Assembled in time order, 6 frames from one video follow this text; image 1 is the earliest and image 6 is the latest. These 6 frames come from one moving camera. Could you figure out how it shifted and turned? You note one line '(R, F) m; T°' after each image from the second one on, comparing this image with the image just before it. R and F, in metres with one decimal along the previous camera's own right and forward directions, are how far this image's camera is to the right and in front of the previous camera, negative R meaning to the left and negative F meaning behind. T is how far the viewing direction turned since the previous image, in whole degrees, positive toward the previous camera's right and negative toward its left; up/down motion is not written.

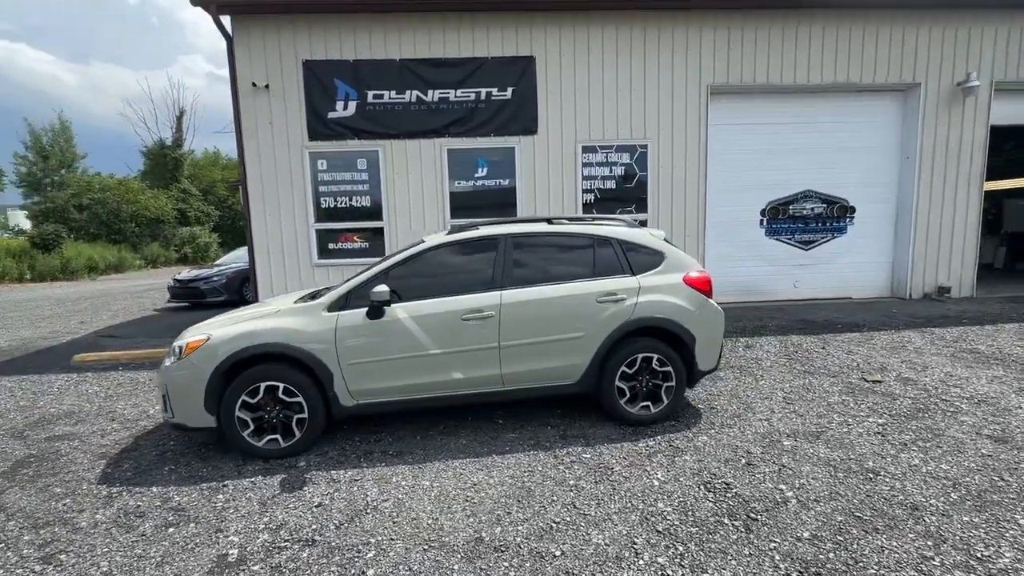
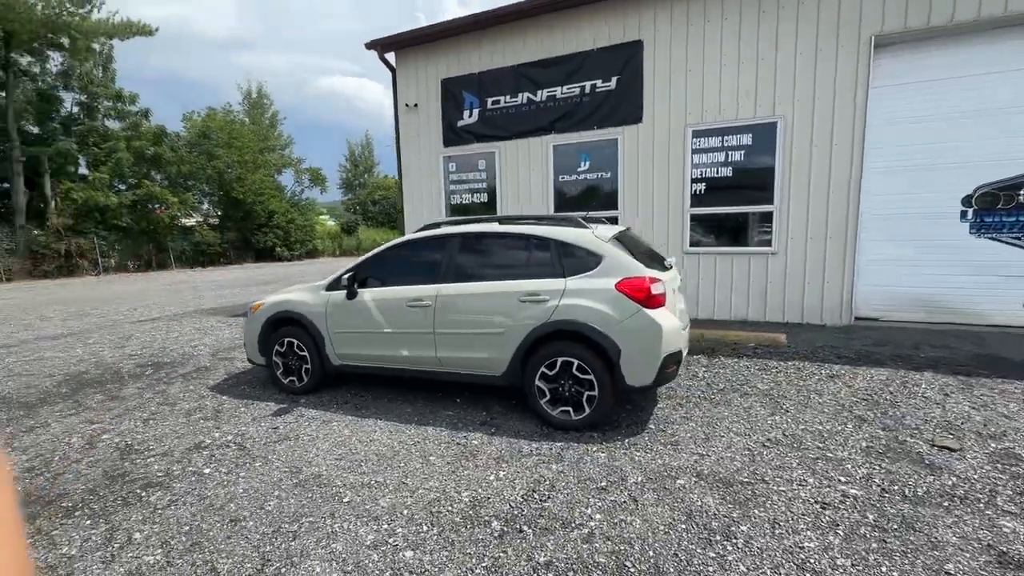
(+2.1, +0.3) m; -28°
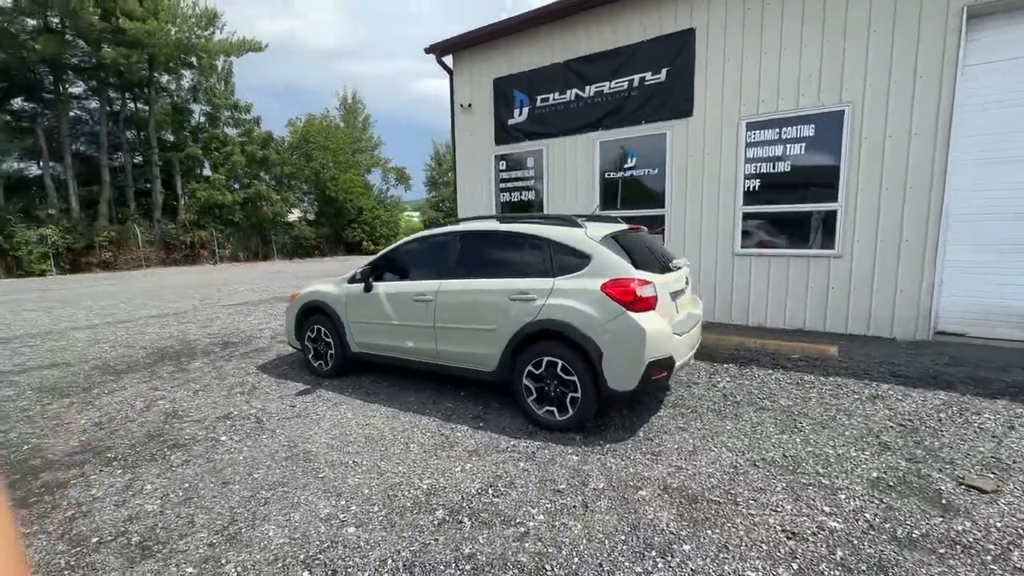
(+0.7, 0.0) m; -10°
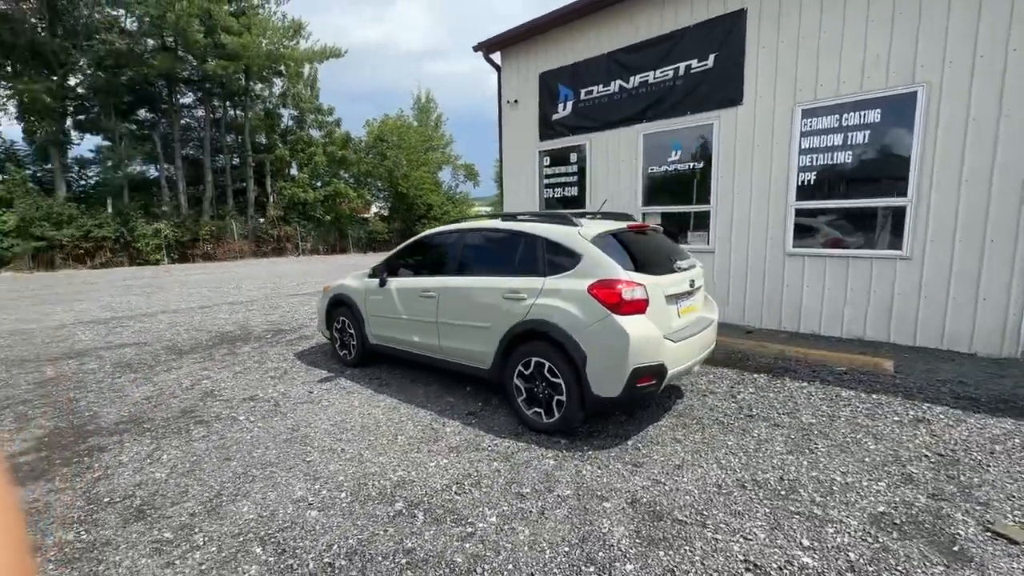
(+0.6, +0.1) m; -9°
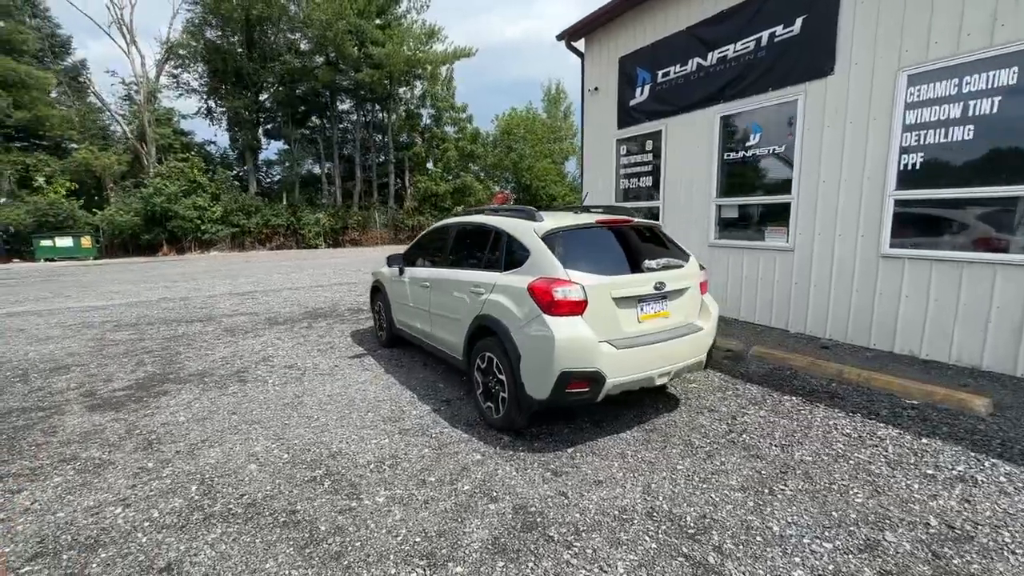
(+1.2, +0.2) m; -17°
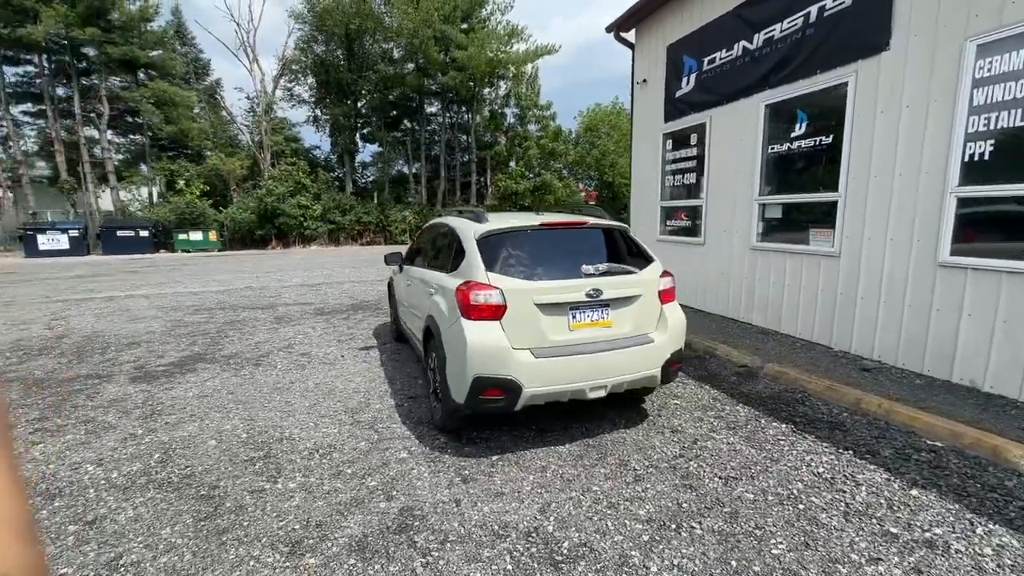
(+1.0, +0.1) m; -12°
